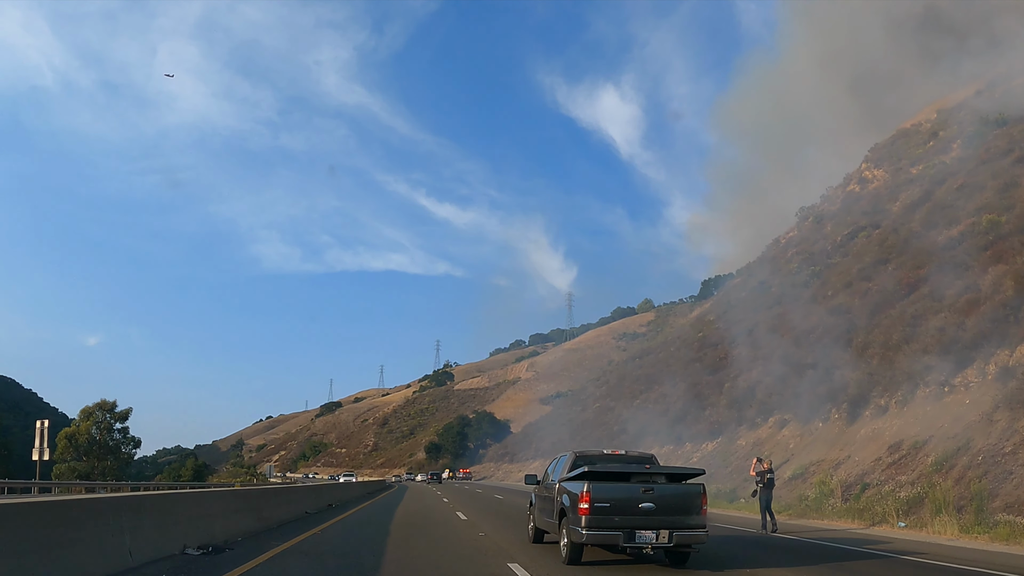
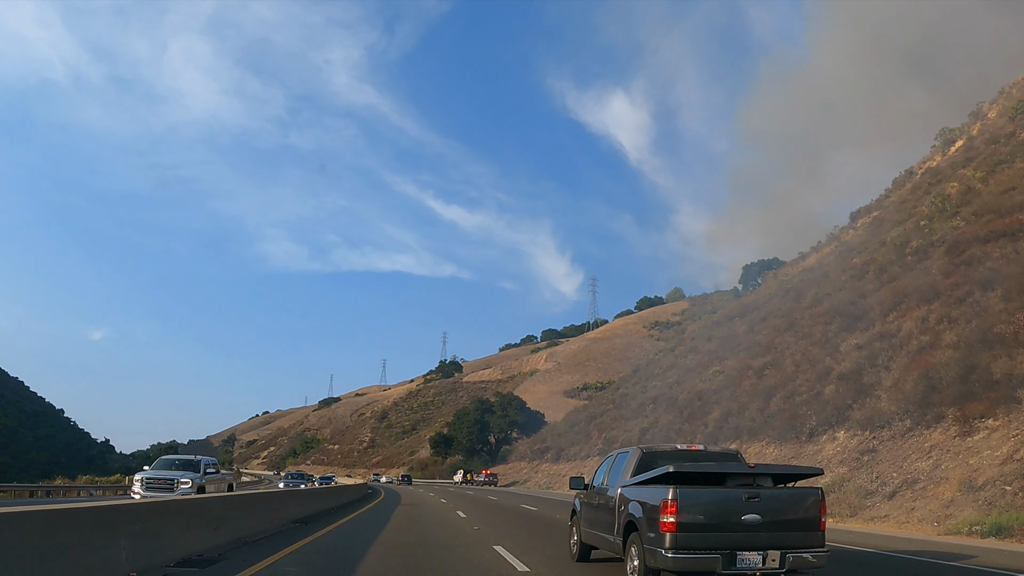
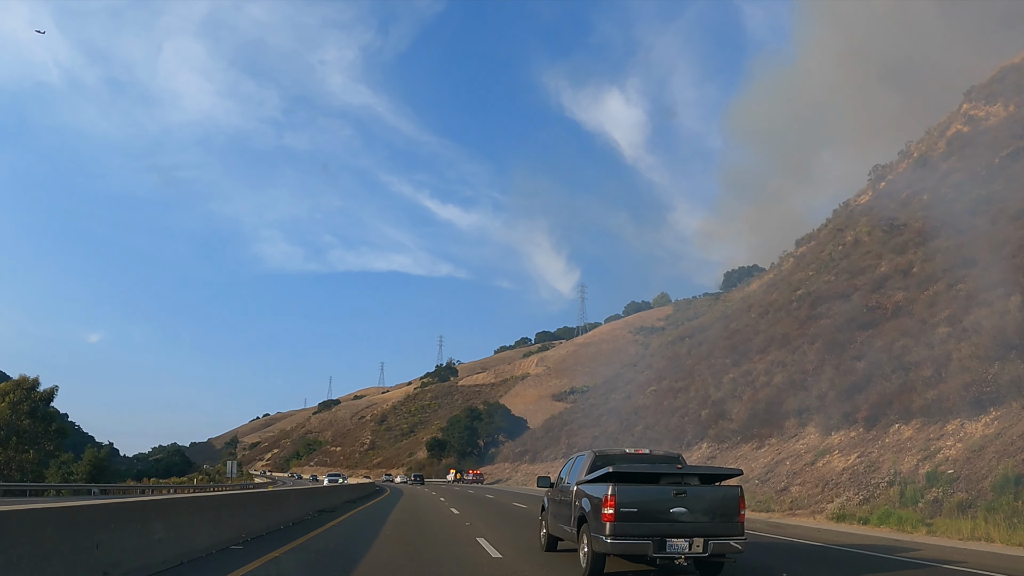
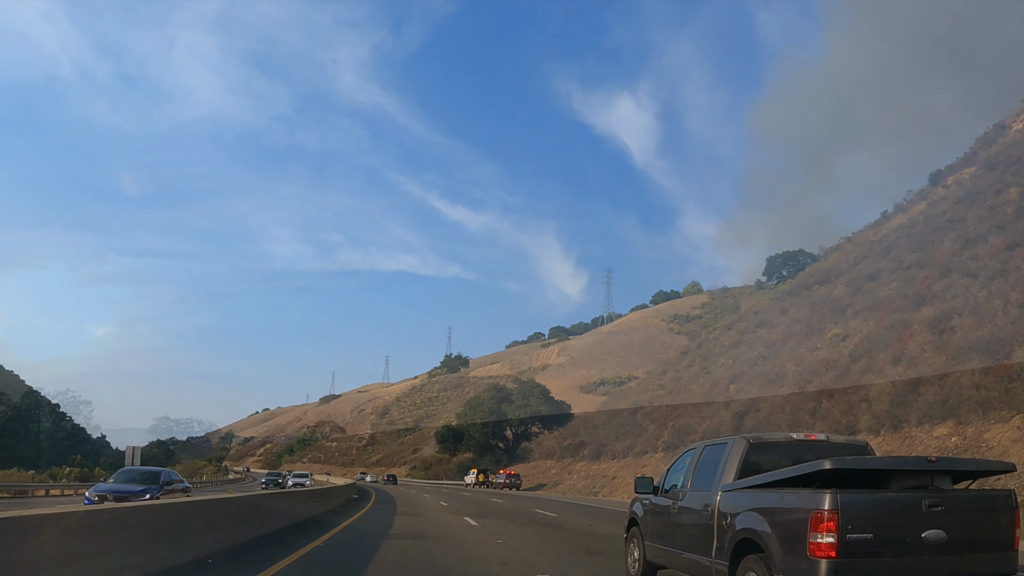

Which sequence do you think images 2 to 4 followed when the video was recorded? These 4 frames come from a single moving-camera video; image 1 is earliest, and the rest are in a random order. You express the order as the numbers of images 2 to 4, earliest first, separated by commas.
3, 2, 4
